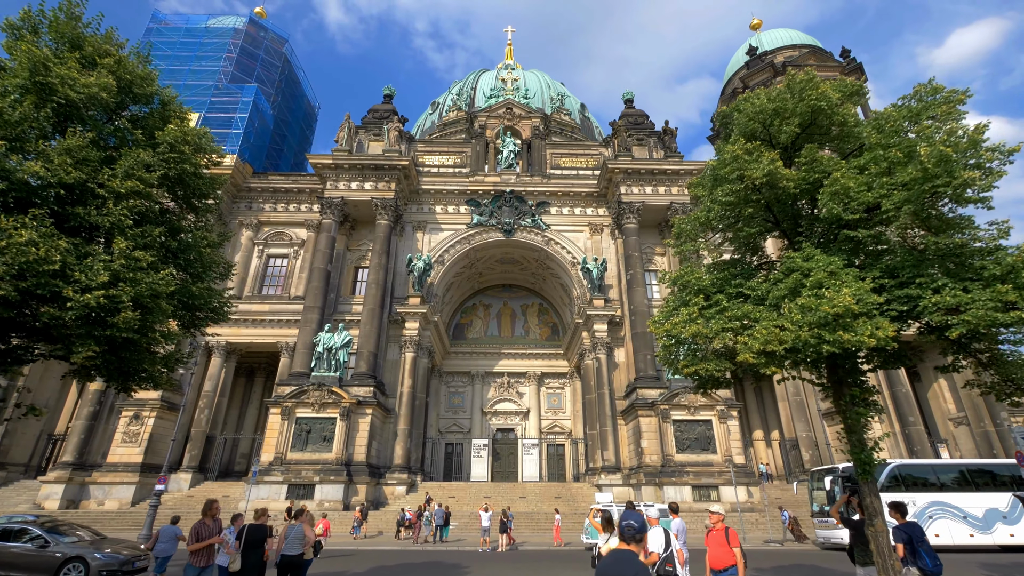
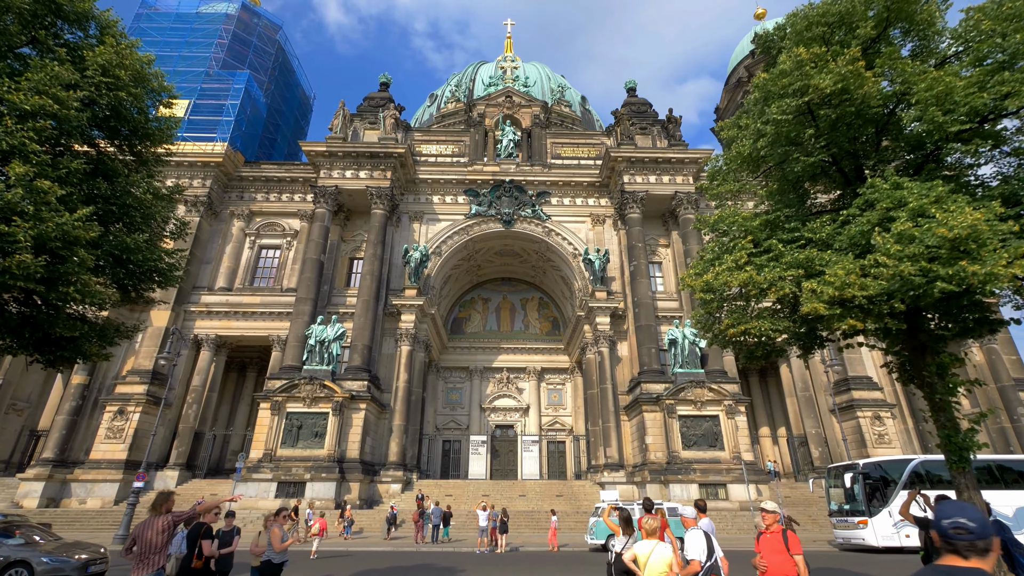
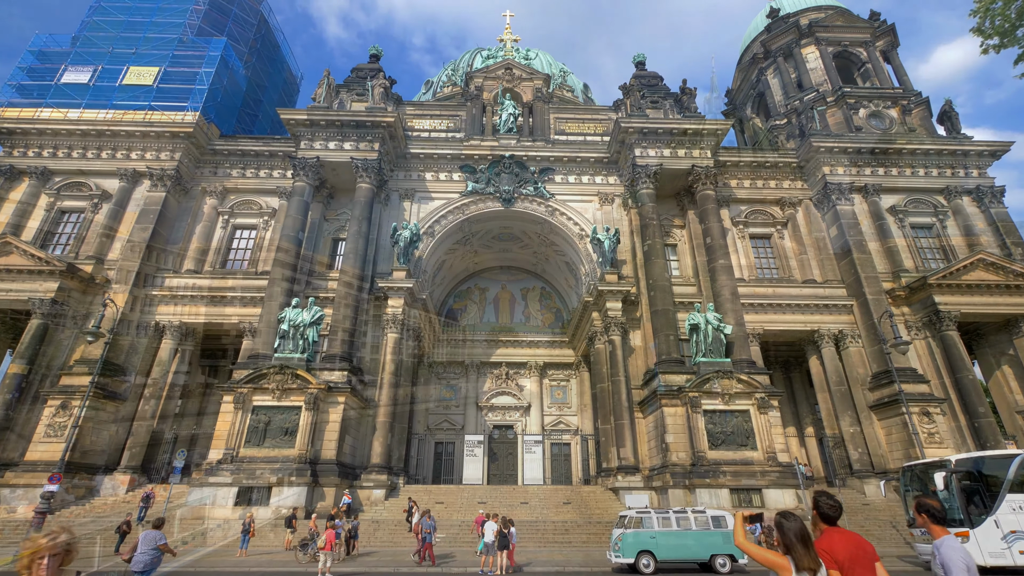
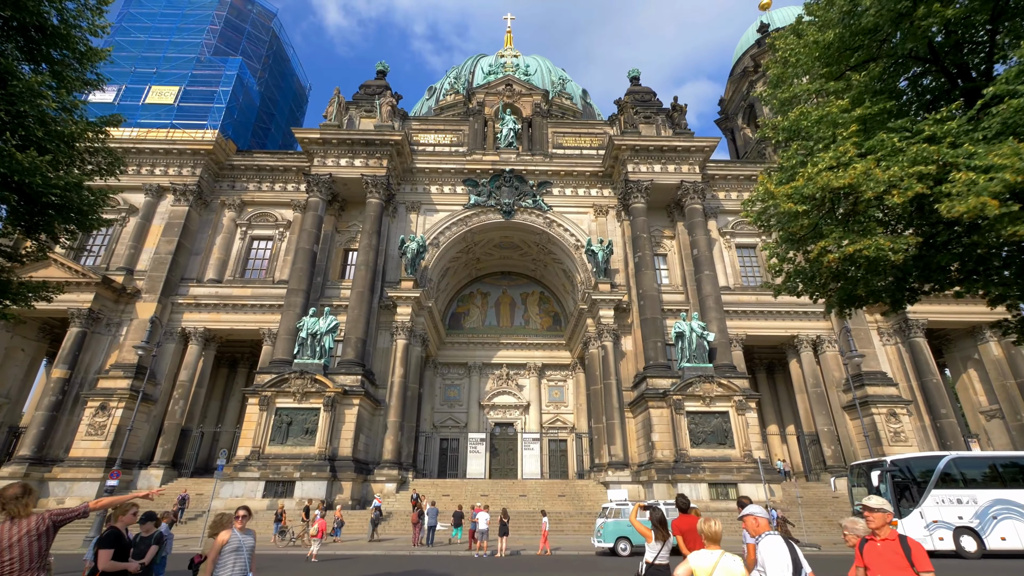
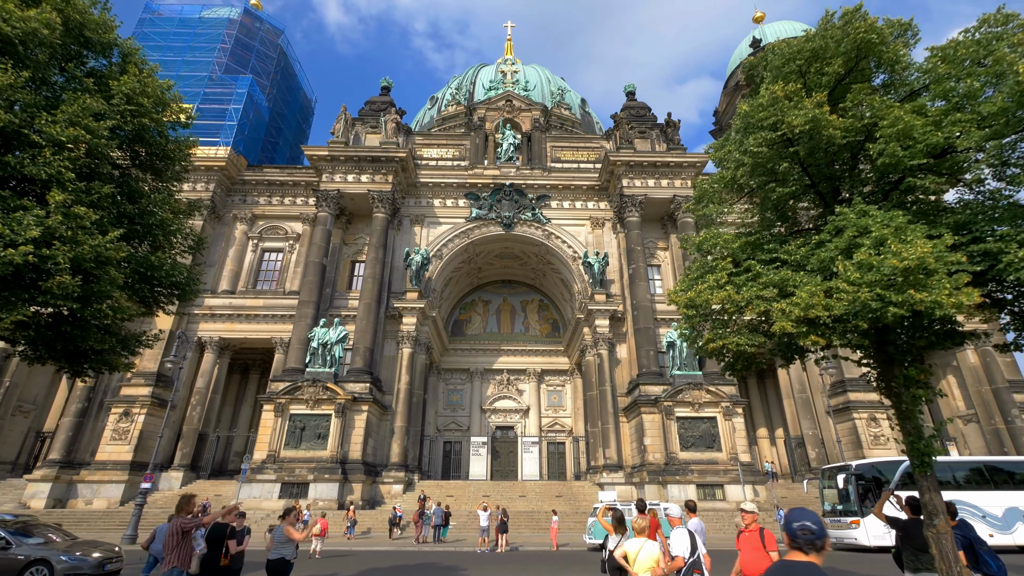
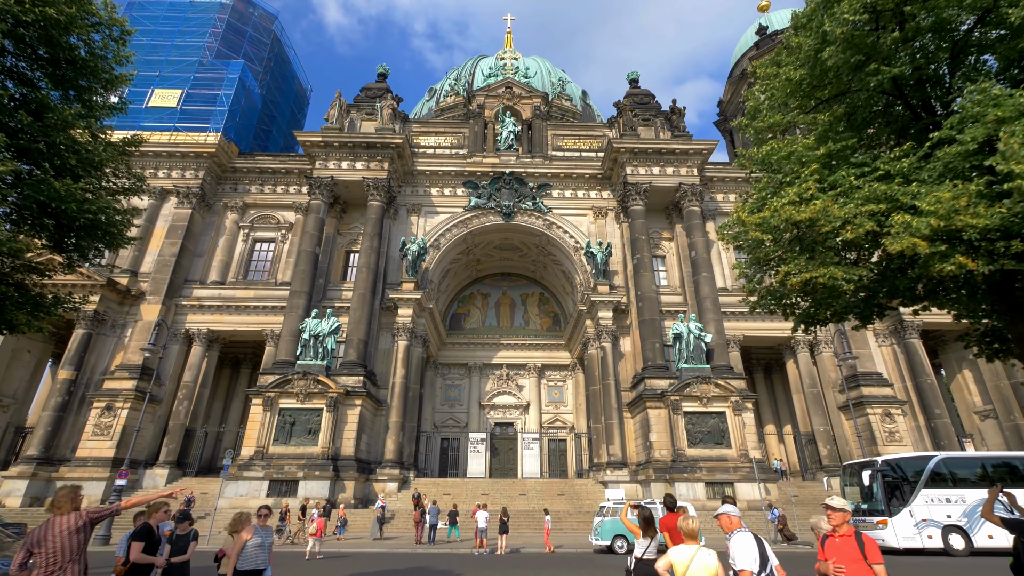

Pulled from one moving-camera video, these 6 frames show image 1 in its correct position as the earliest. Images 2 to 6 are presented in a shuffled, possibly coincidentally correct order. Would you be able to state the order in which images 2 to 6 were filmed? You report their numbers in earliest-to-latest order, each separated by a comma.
5, 2, 6, 4, 3
